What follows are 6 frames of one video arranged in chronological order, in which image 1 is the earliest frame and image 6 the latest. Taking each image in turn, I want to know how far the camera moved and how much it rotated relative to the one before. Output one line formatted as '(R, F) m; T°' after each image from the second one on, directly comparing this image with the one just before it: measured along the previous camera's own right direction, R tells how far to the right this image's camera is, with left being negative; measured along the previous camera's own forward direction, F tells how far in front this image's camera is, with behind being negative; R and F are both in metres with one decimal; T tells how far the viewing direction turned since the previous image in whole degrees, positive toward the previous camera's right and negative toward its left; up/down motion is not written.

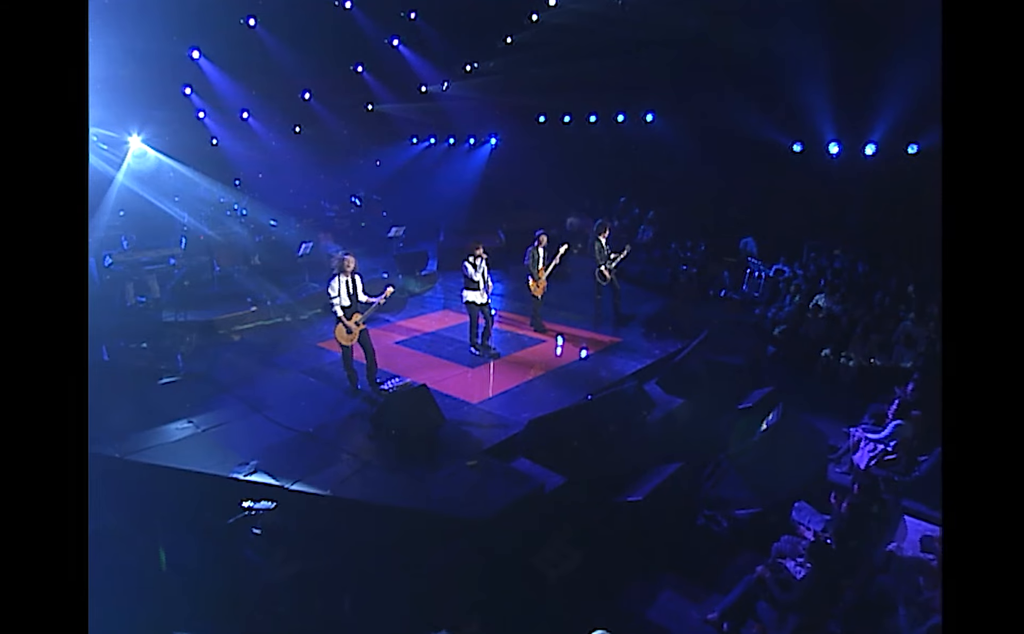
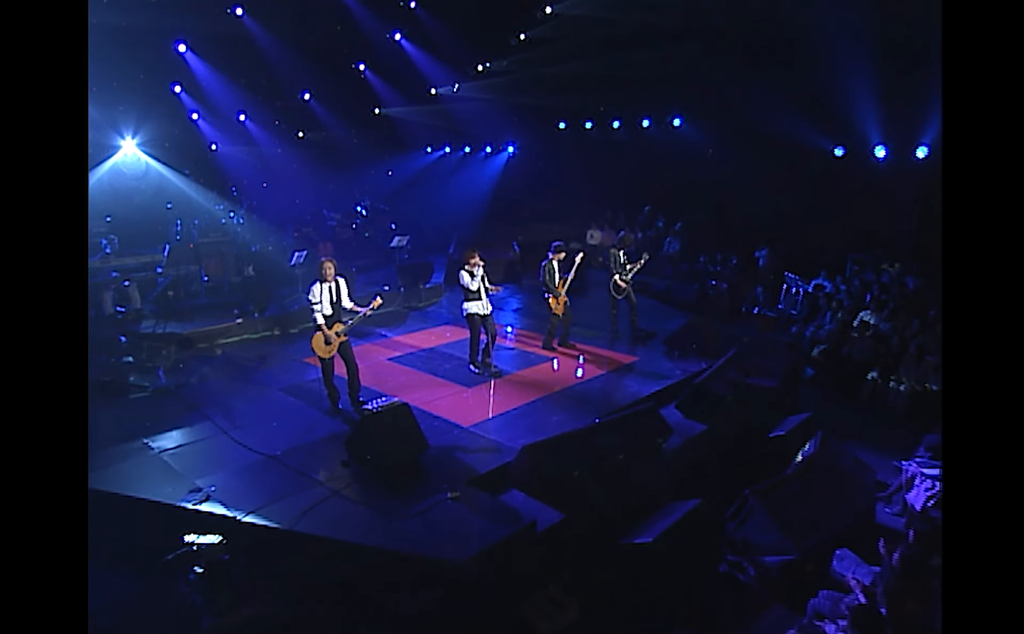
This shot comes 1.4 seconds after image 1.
(+0.4, +0.9) m; -3°
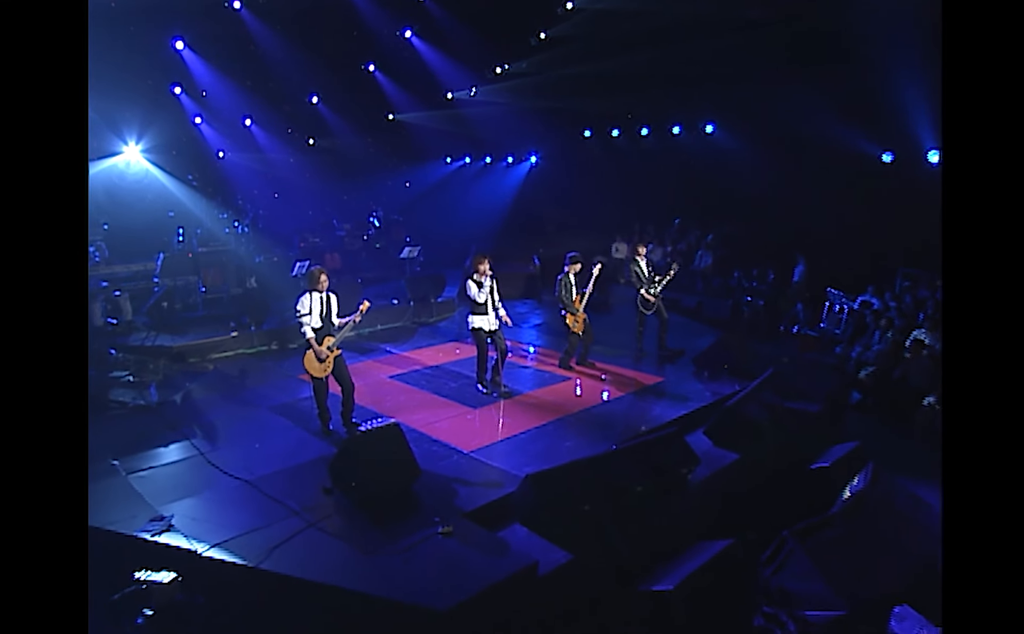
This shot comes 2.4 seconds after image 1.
(+0.2, +0.7) m; -3°
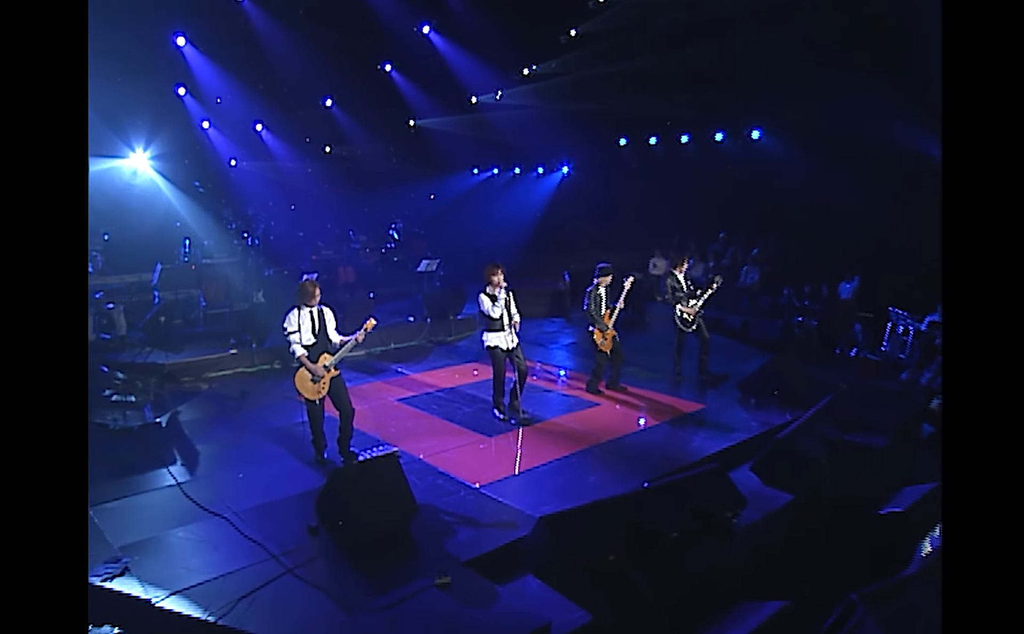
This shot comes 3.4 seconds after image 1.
(+0.2, +0.8) m; -3°
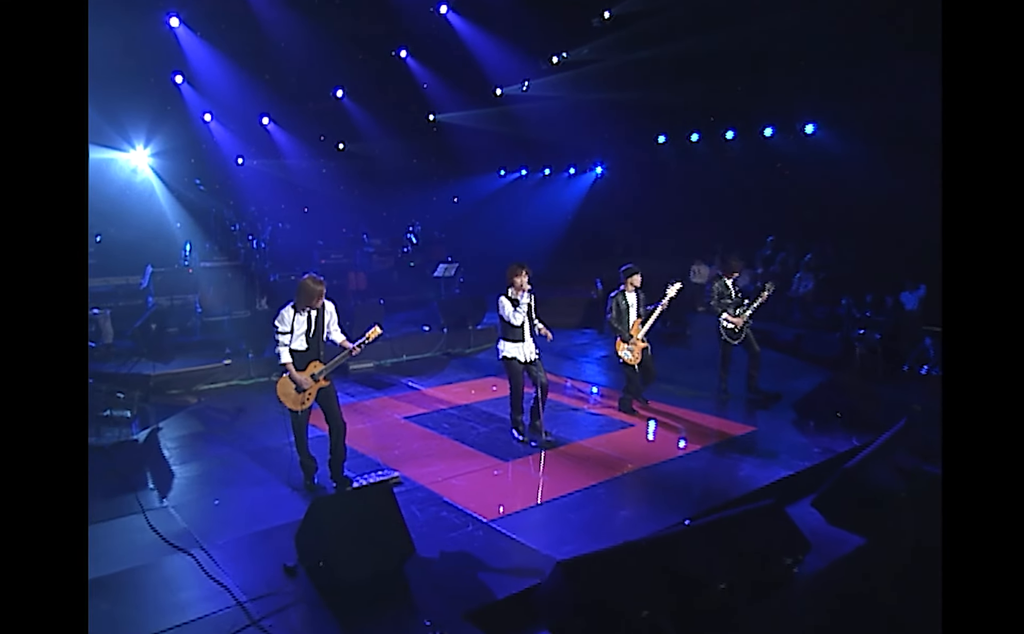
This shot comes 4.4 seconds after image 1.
(+0.1, +0.8) m; -3°
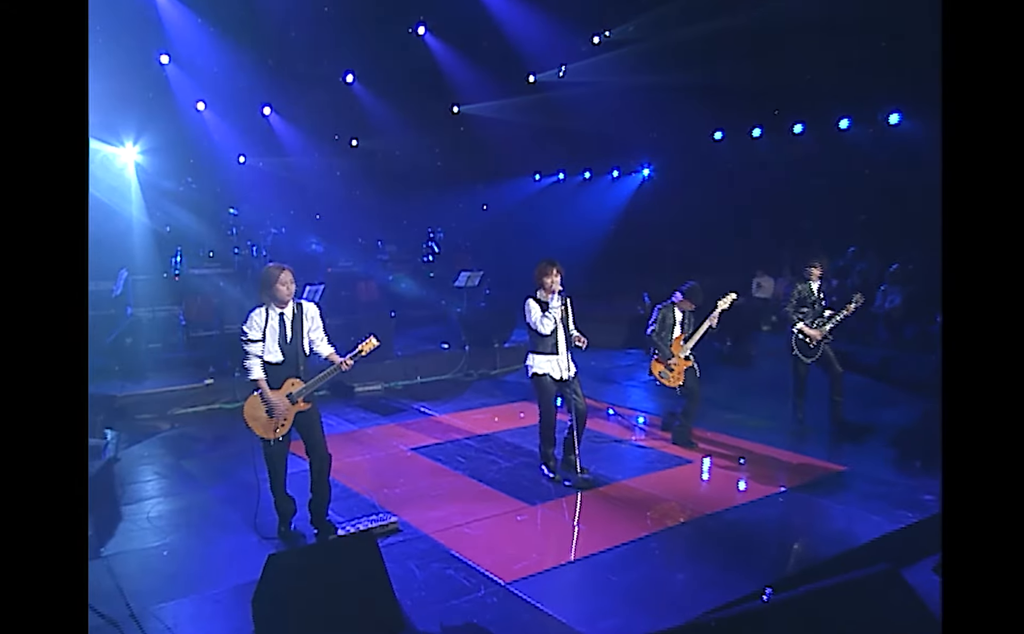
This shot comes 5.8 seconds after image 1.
(+0.1, +1.1) m; -3°
